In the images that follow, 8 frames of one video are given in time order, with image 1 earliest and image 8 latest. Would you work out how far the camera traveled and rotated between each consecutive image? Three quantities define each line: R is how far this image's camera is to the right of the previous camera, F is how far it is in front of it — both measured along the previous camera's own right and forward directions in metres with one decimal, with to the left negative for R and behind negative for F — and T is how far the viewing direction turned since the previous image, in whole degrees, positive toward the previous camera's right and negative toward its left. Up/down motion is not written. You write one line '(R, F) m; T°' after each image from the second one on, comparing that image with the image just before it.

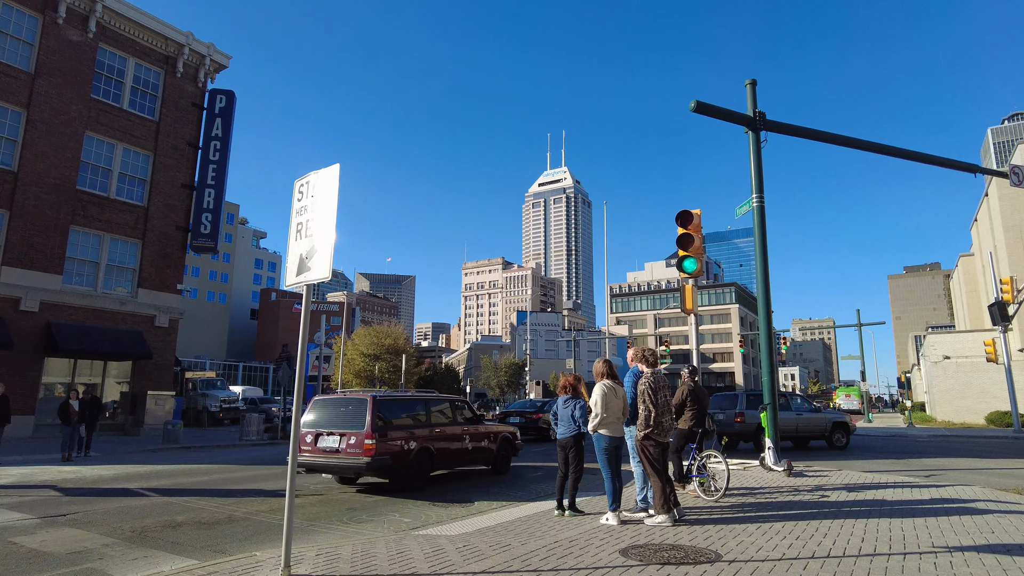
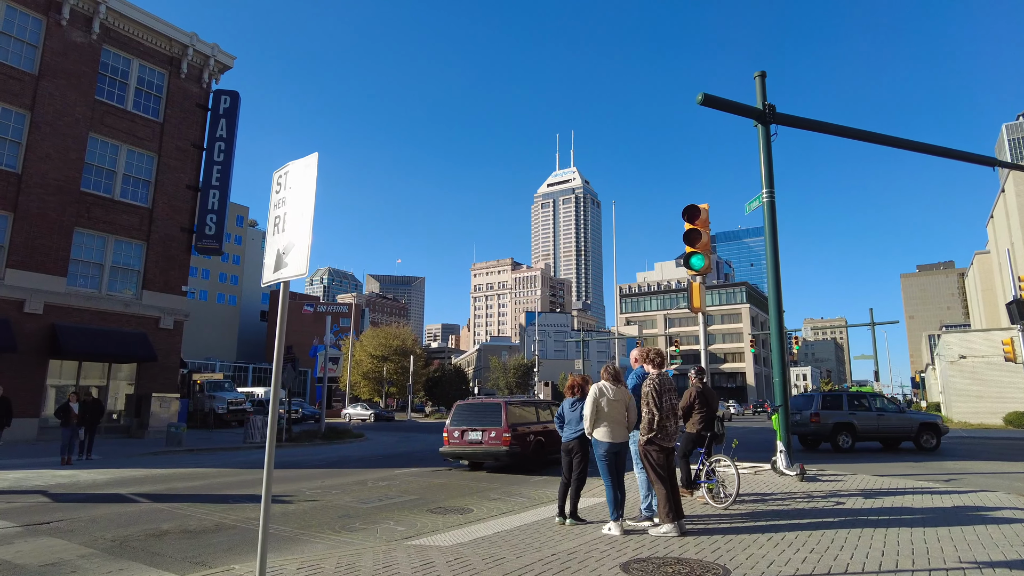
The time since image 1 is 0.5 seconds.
(+0.1, +0.3) m; -1°
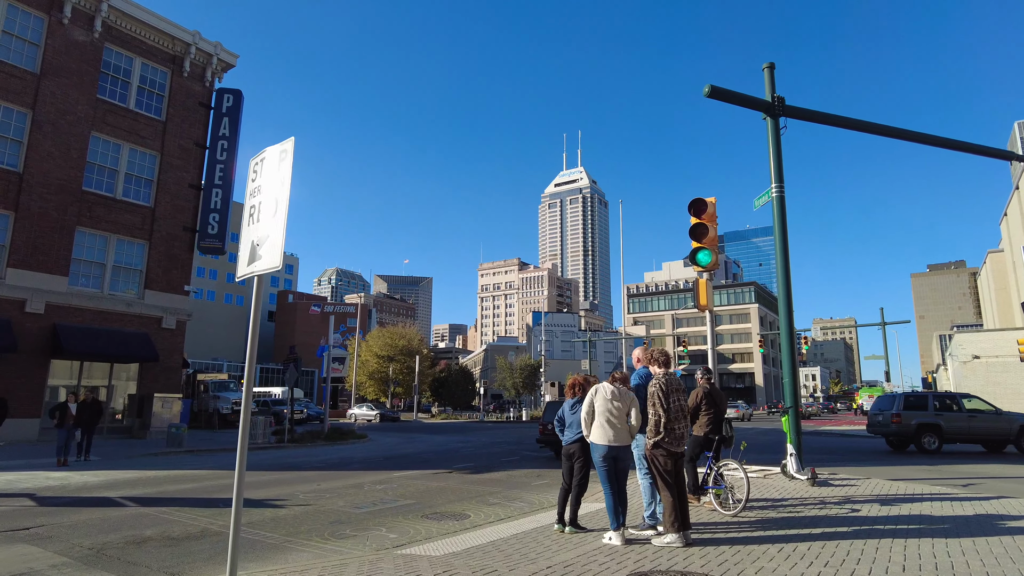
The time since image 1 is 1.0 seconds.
(+0.1, +0.3) m; -1°
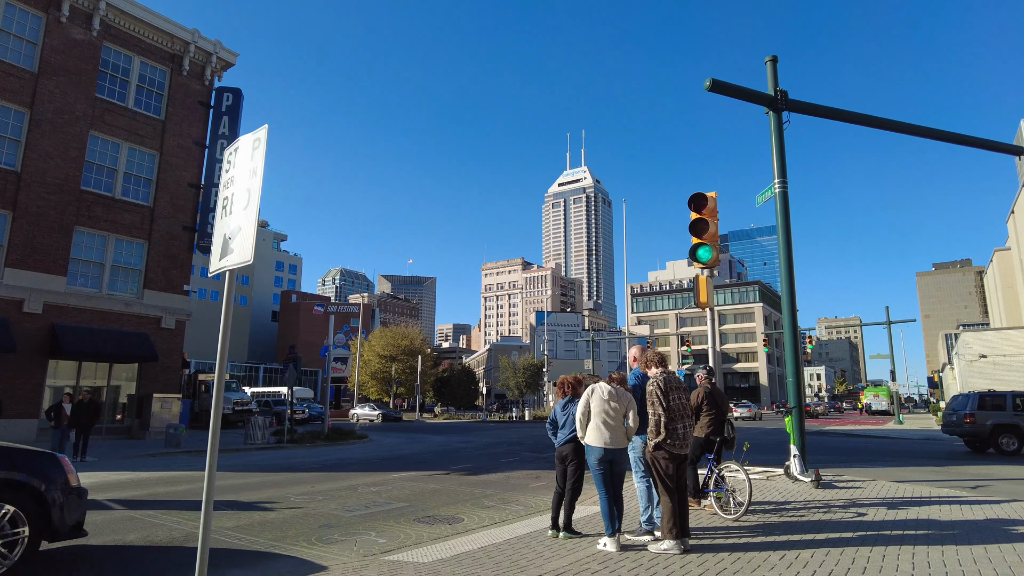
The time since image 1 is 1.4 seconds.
(+0.1, +0.2) m; 0°
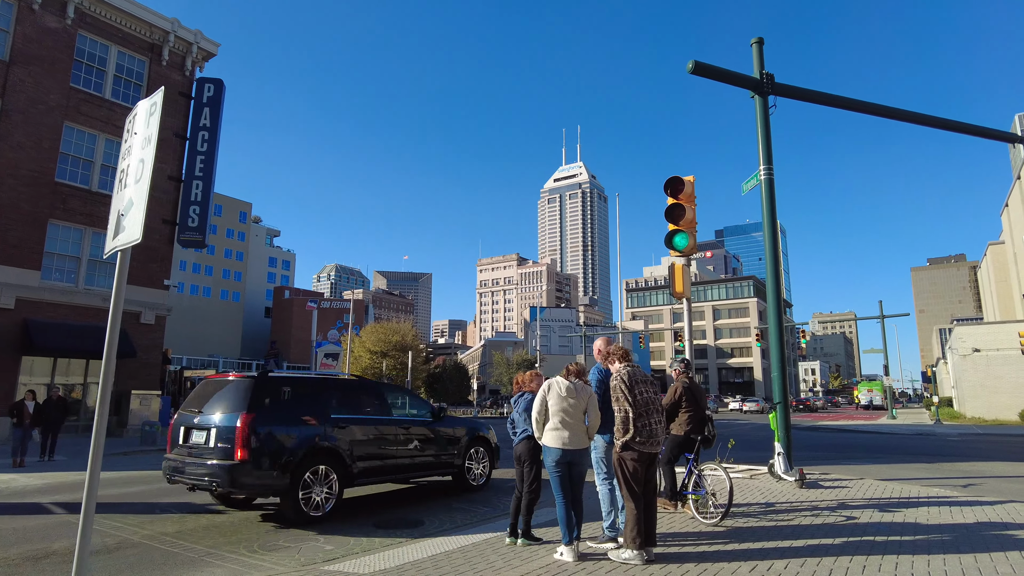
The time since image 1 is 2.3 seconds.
(+0.3, +0.4) m; 0°
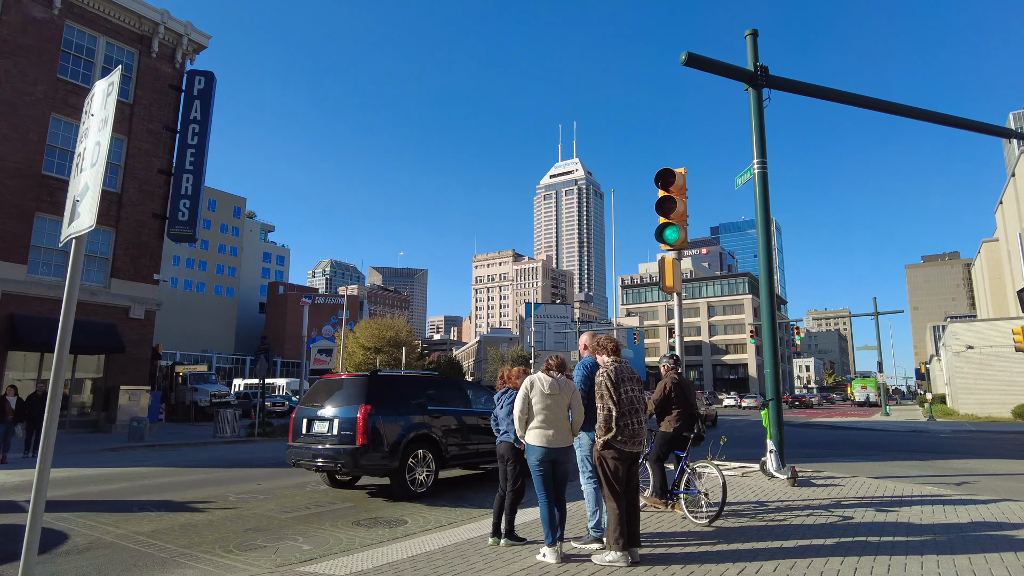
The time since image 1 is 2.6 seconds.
(+0.1, +0.1) m; 0°
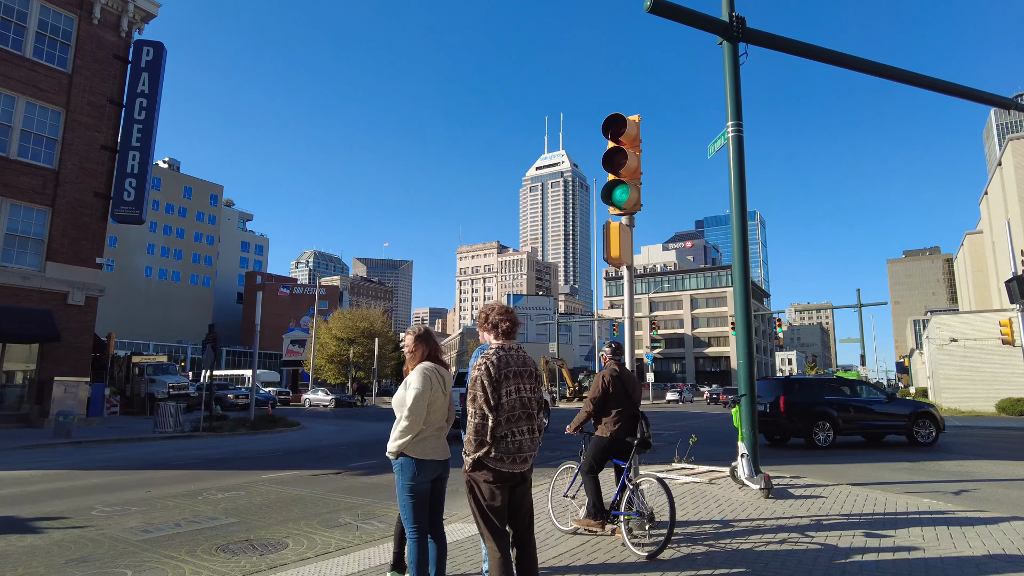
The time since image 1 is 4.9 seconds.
(+0.6, +1.2) m; +1°
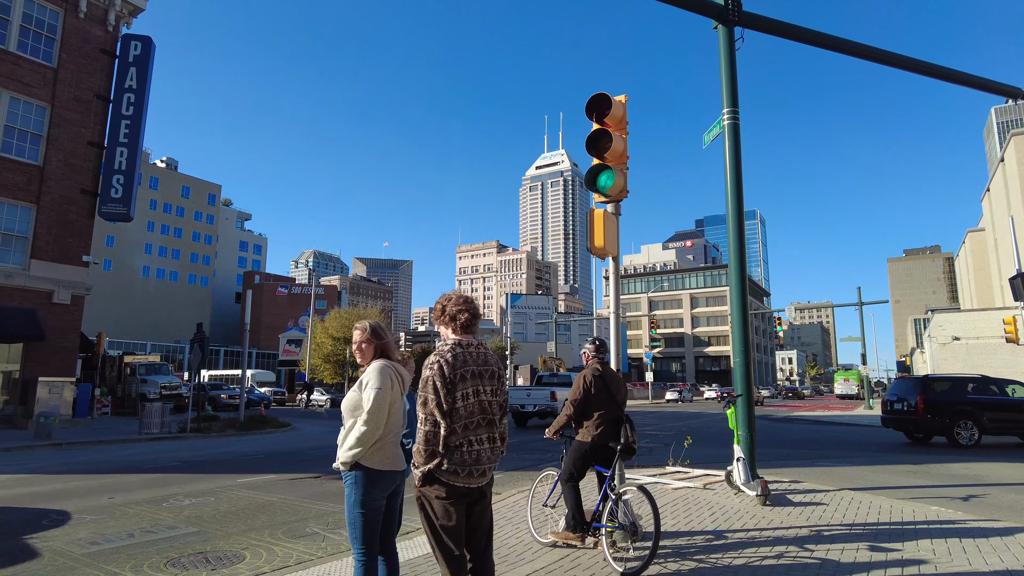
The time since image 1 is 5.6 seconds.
(+0.2, +0.4) m; 0°
